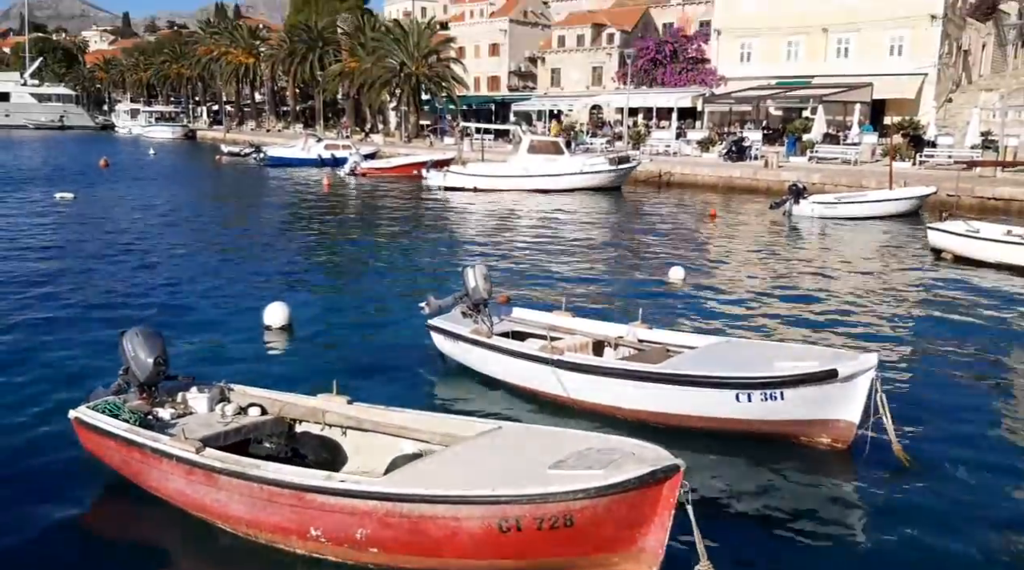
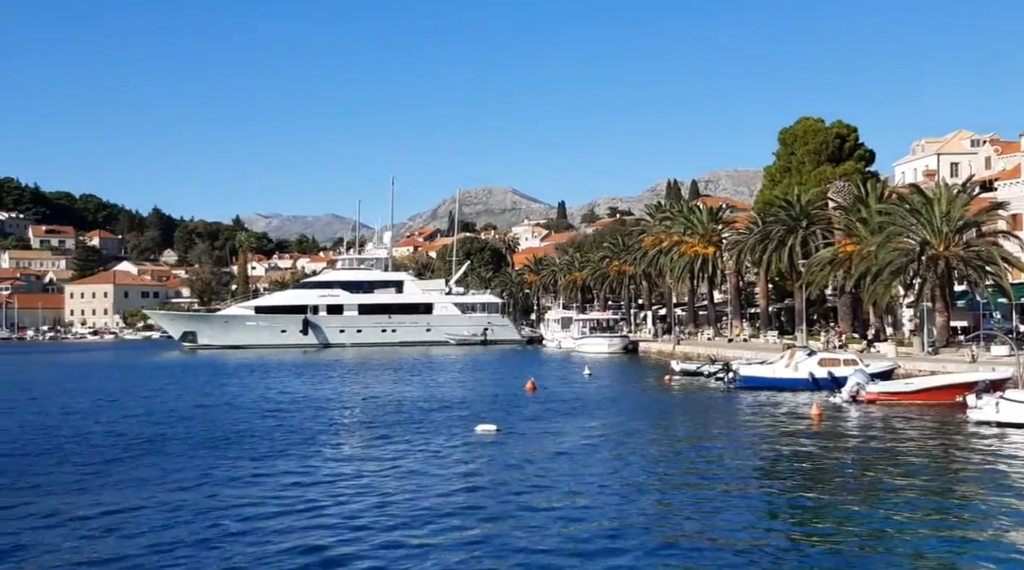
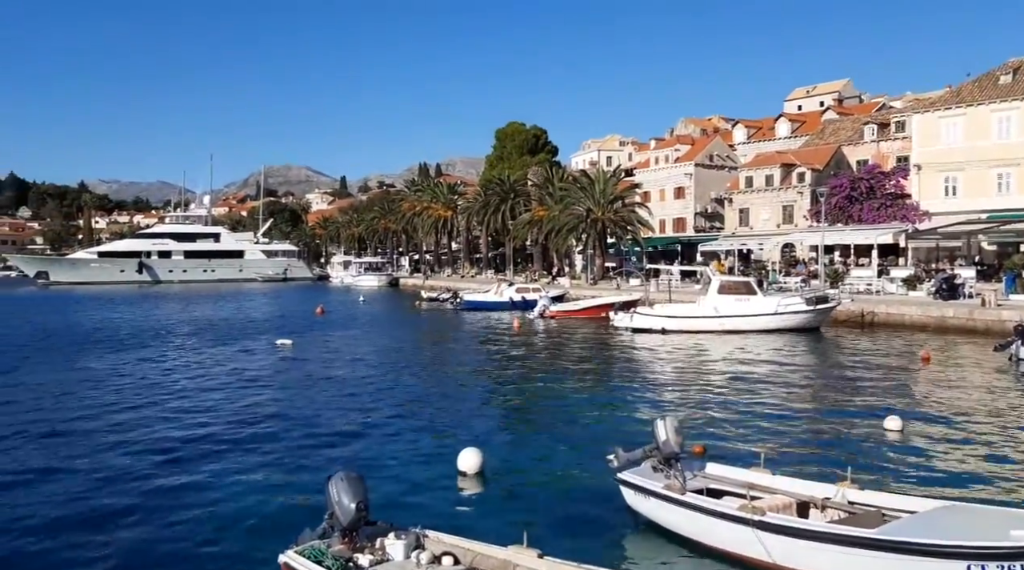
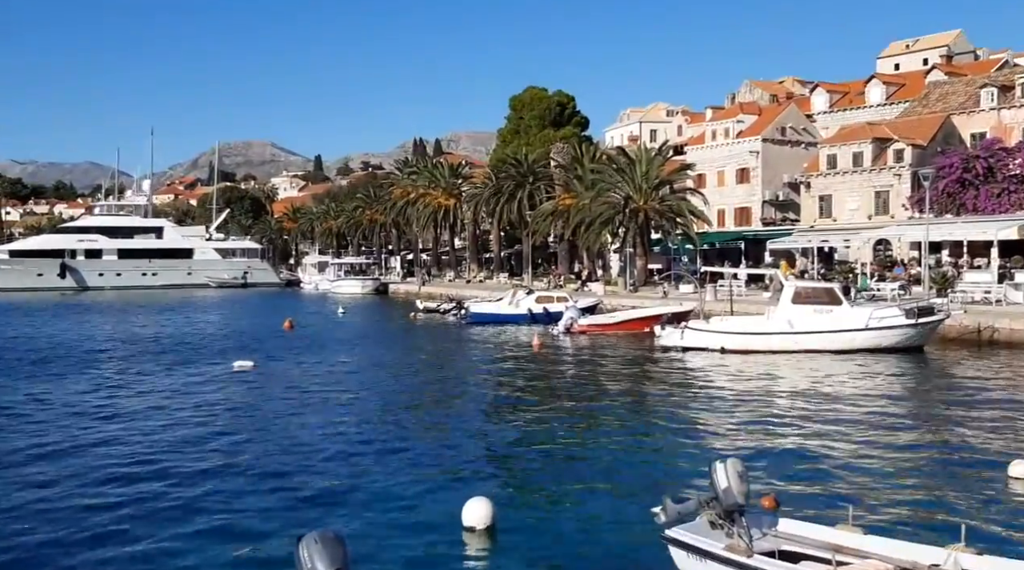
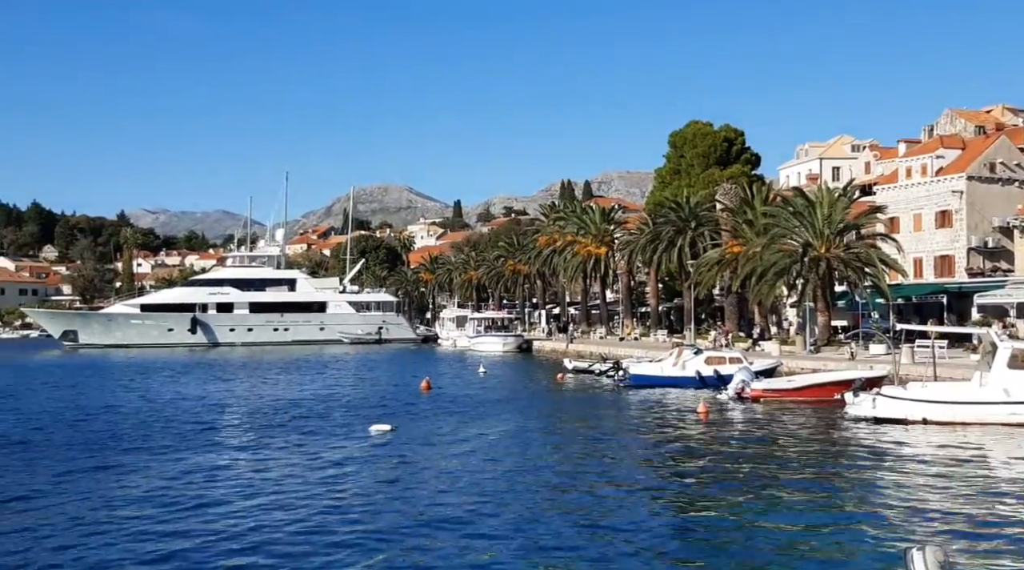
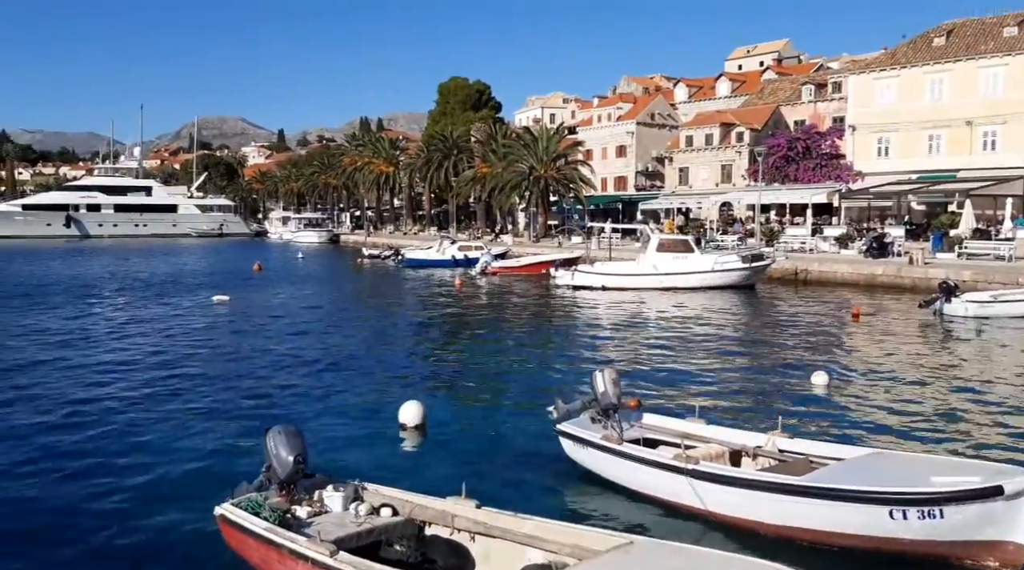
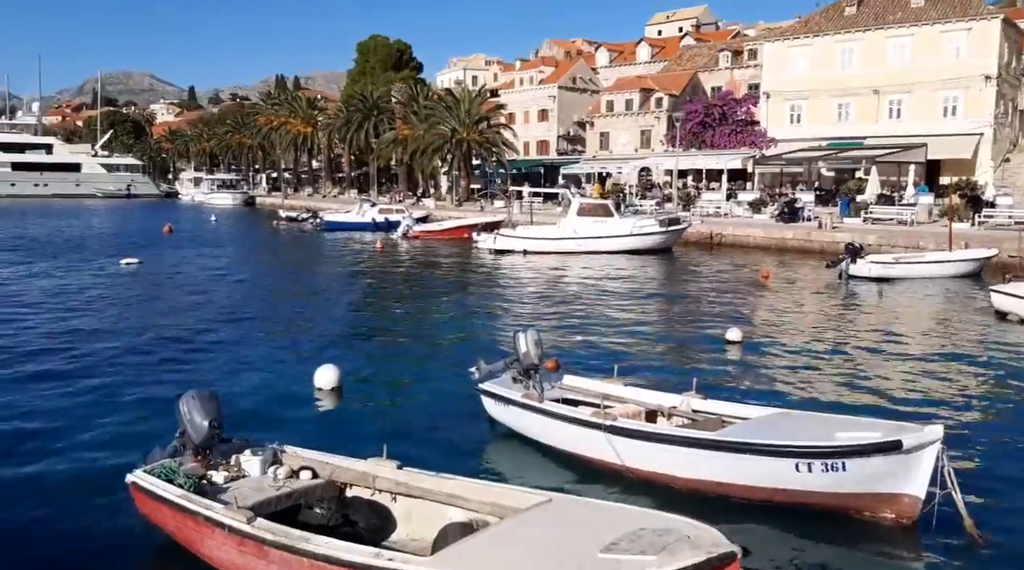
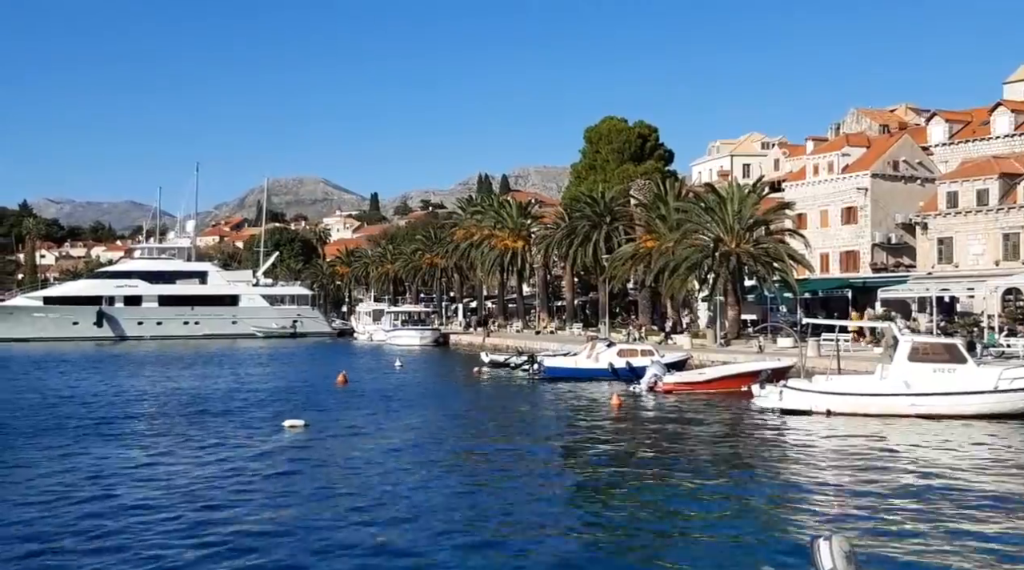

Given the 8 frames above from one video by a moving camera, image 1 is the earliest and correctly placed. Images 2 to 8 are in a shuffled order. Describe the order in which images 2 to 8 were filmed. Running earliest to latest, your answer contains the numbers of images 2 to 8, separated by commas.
7, 6, 3, 4, 8, 5, 2
